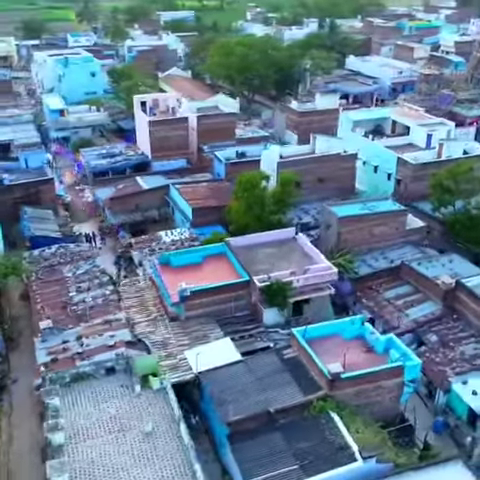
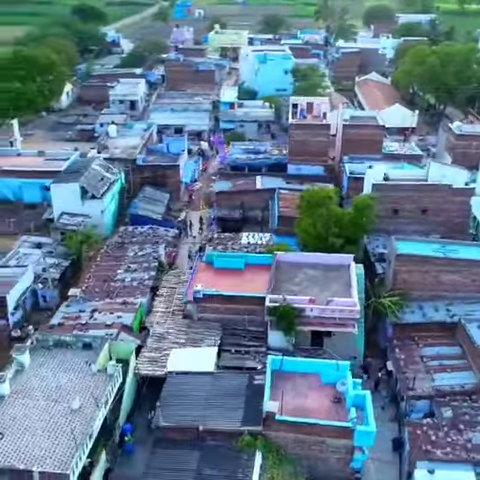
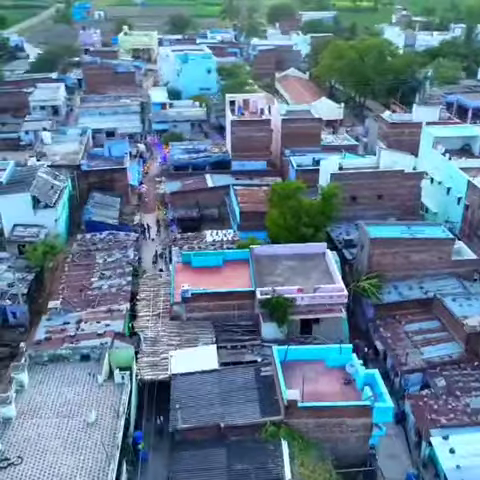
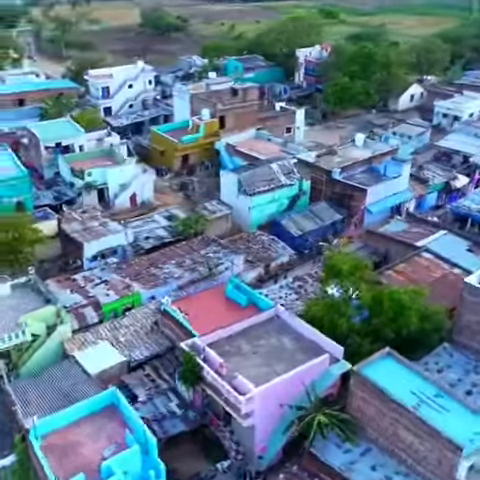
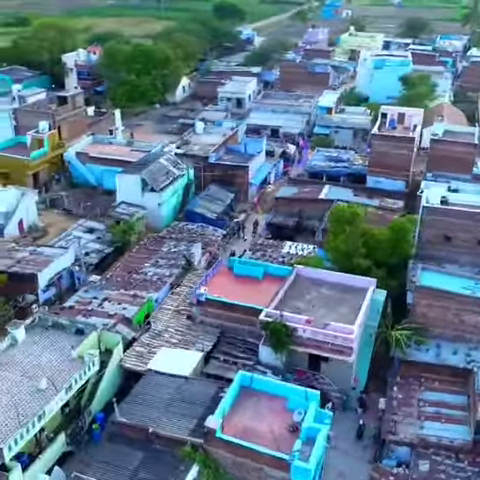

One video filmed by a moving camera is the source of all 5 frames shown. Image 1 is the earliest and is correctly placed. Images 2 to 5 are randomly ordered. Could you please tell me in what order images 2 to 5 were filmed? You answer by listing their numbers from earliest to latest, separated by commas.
3, 2, 5, 4
